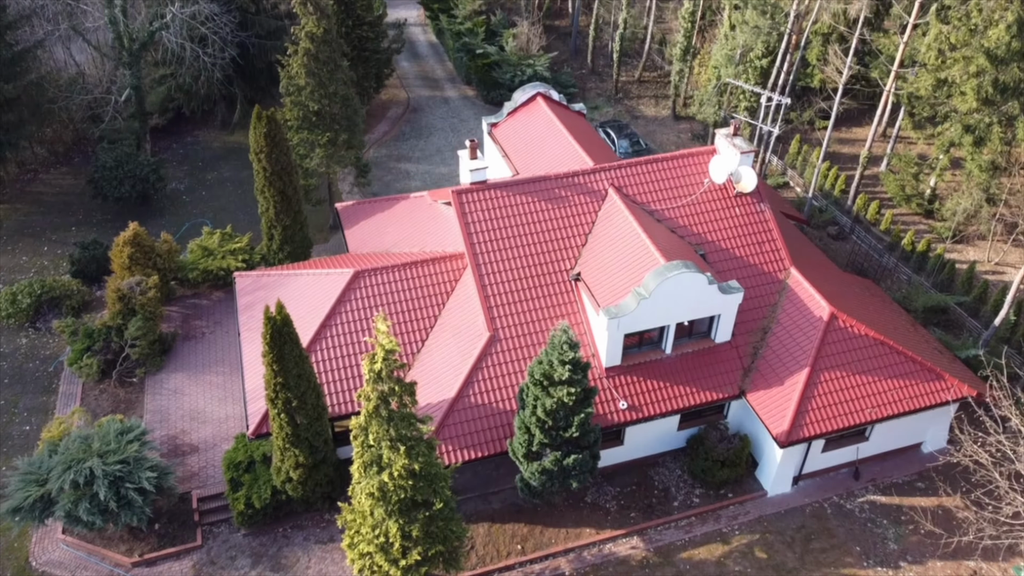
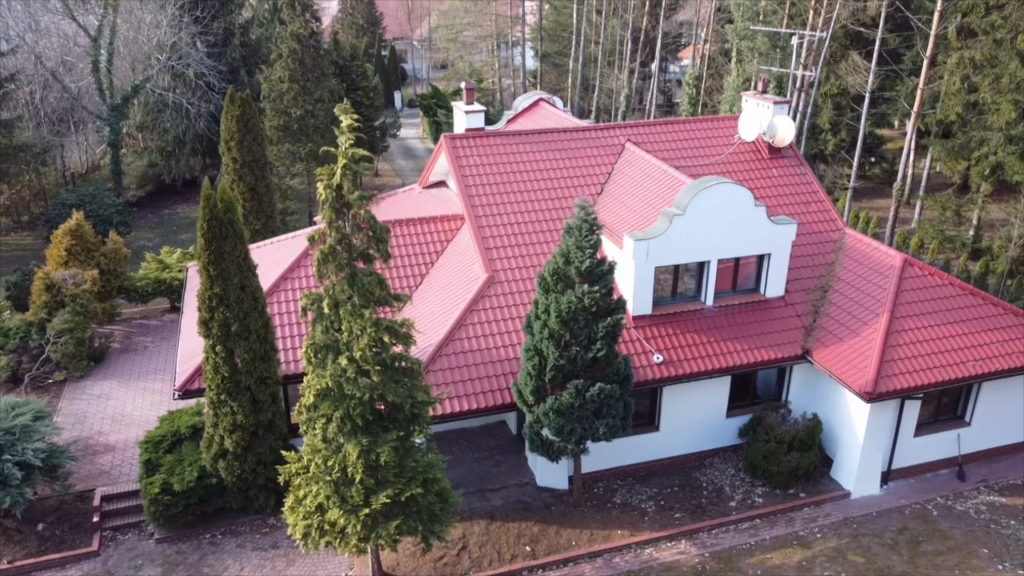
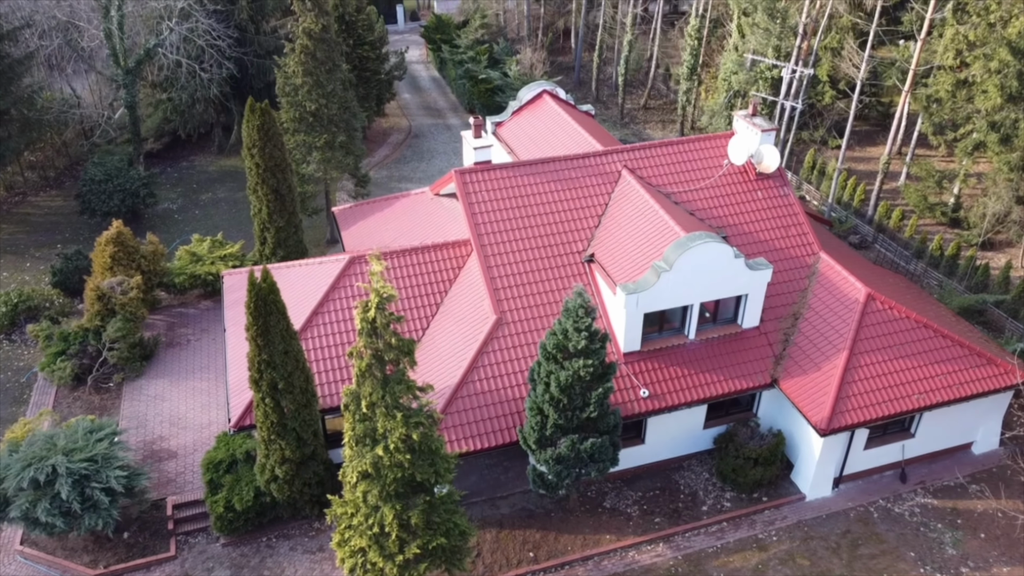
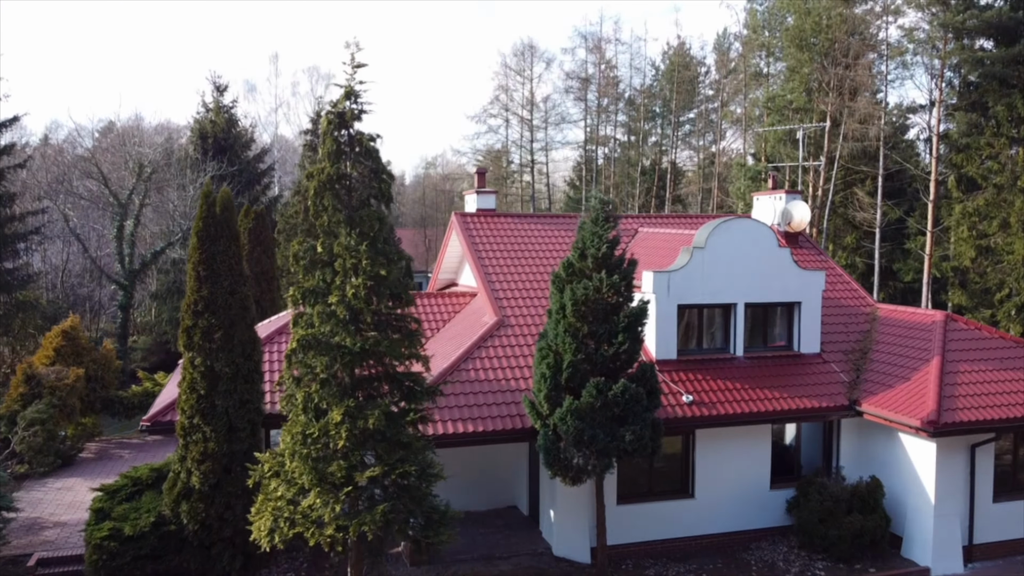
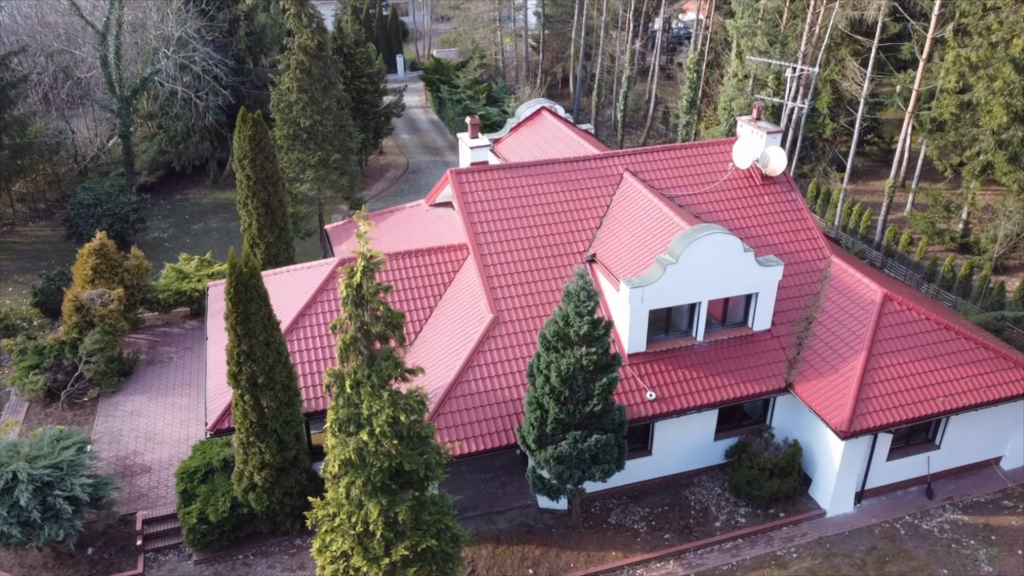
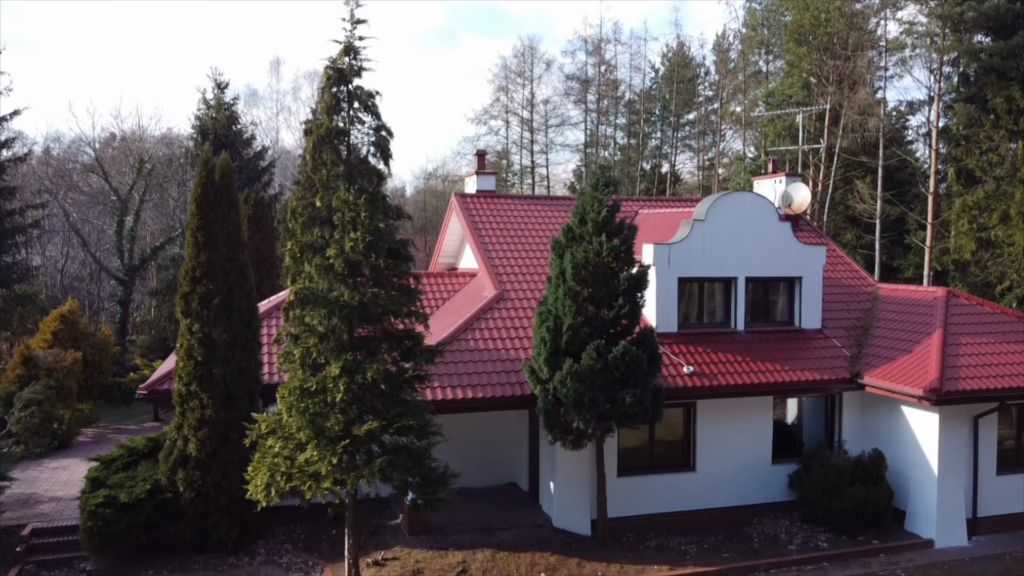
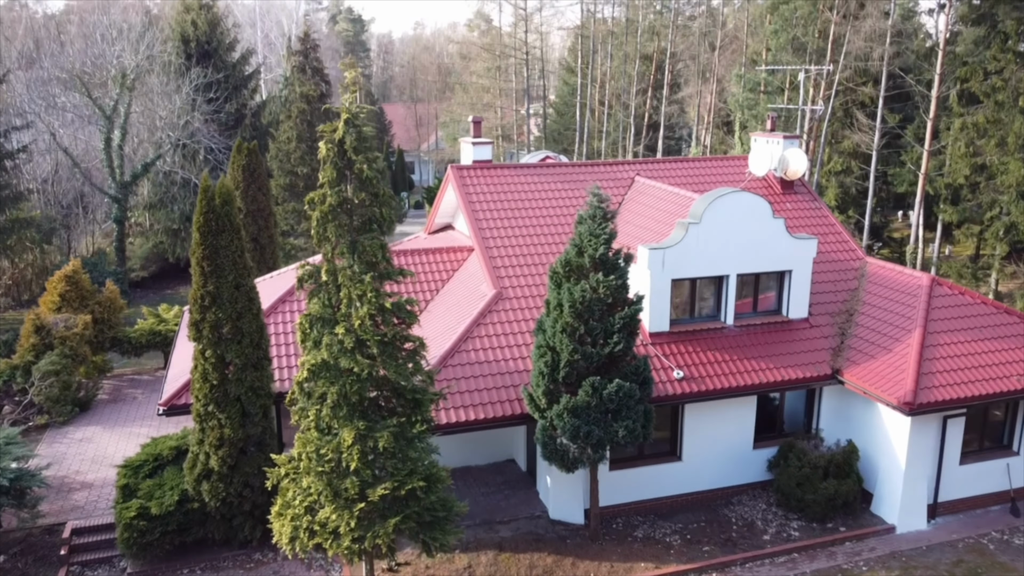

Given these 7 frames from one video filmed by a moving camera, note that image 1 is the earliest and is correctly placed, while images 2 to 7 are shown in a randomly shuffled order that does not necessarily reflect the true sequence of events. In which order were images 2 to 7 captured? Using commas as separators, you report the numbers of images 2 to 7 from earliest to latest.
3, 5, 2, 7, 4, 6
